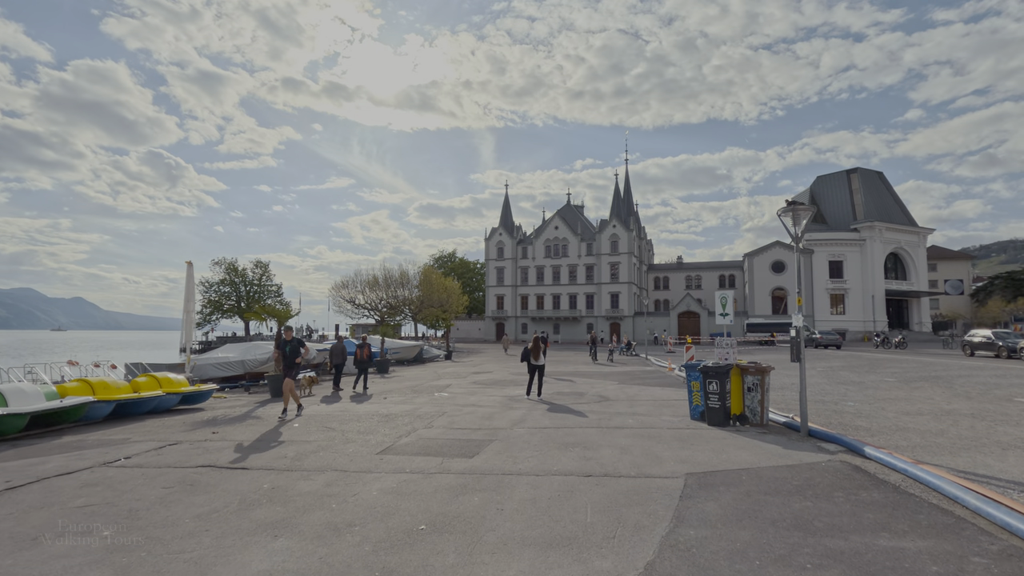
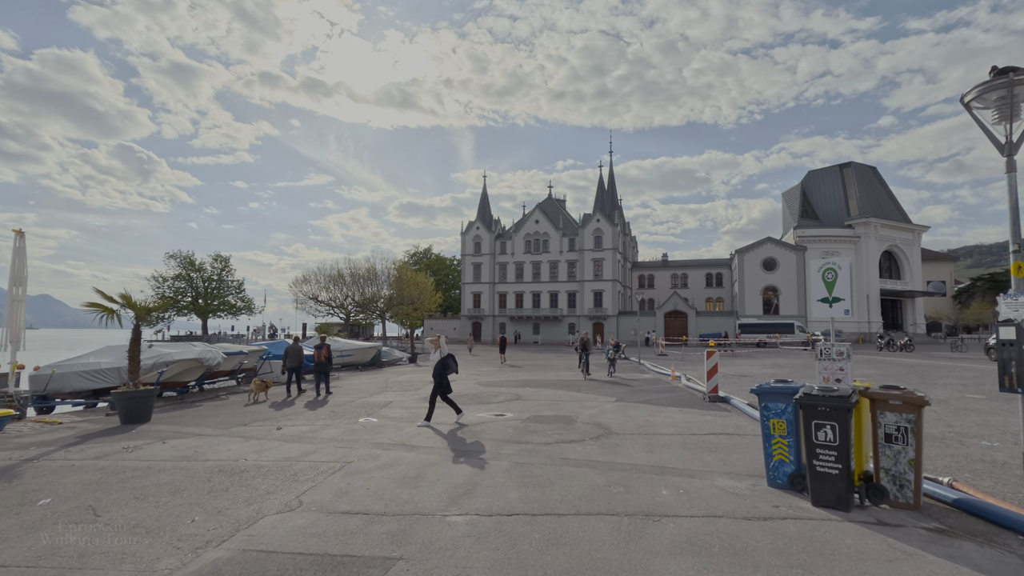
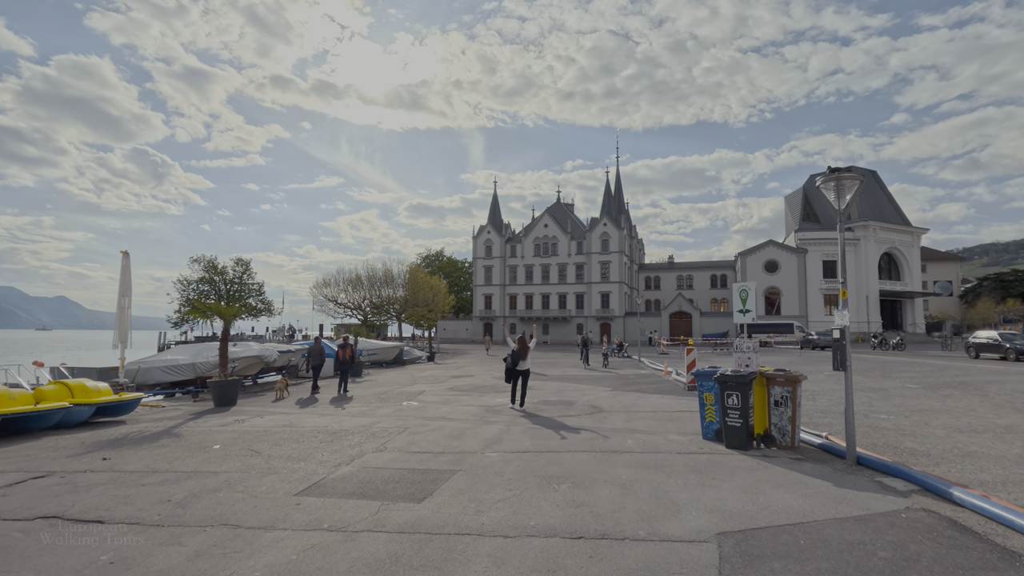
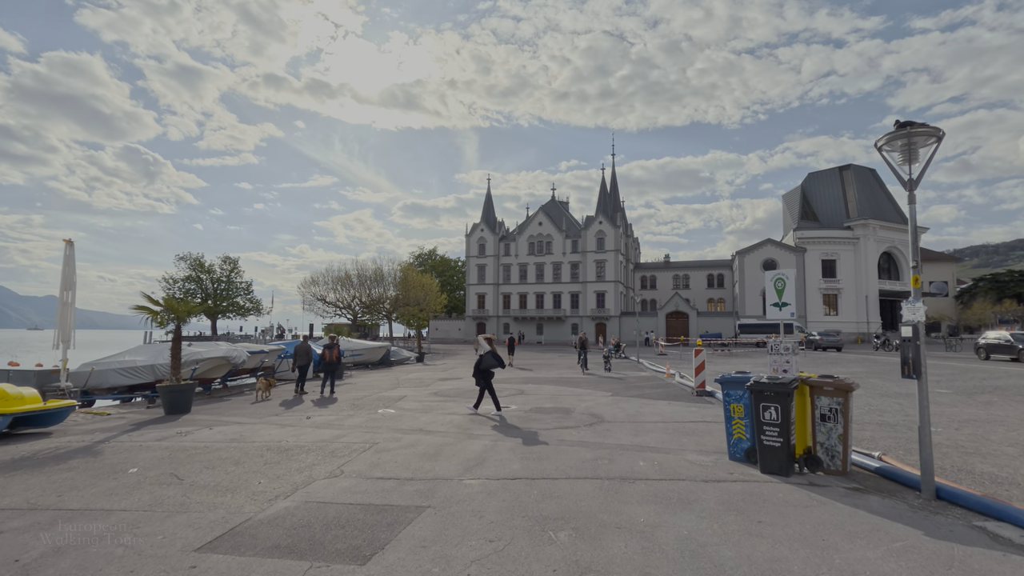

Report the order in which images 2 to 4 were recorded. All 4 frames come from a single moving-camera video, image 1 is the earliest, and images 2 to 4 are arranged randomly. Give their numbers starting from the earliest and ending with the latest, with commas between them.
3, 4, 2
